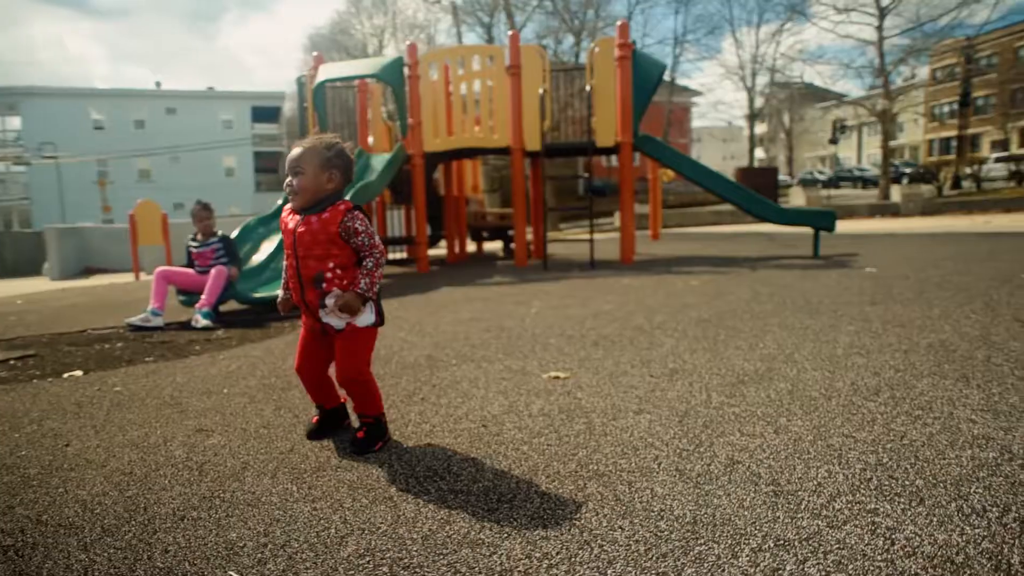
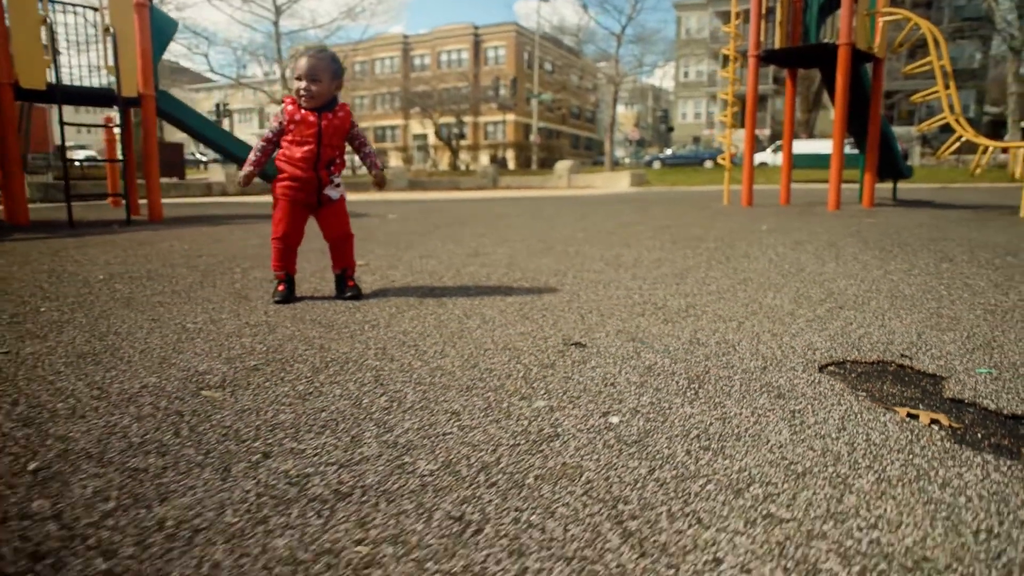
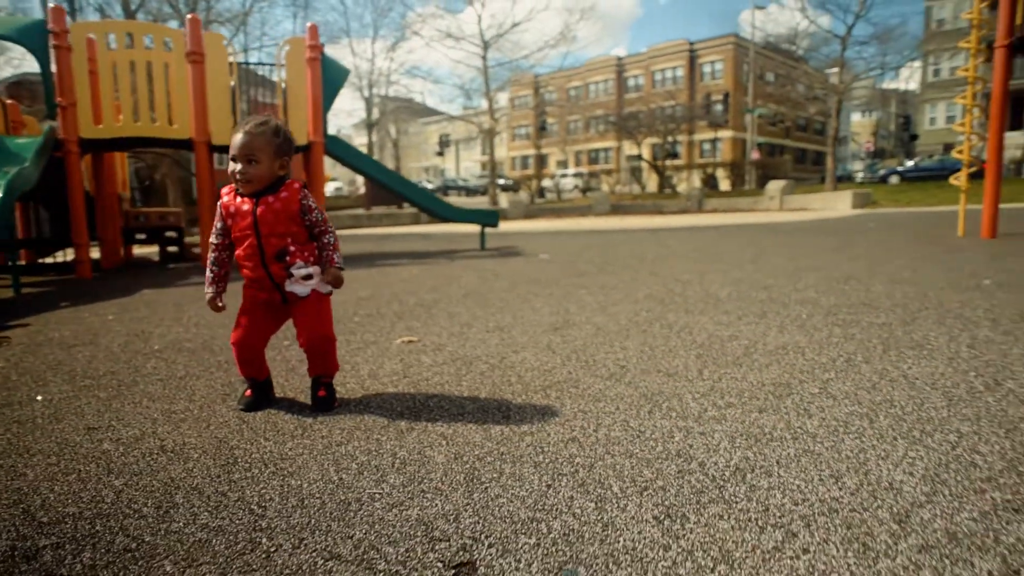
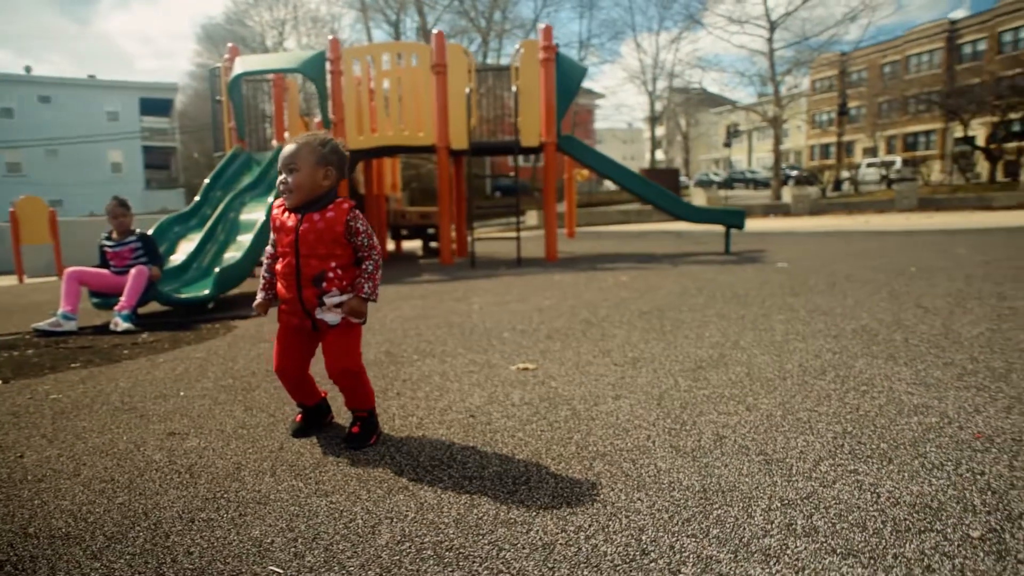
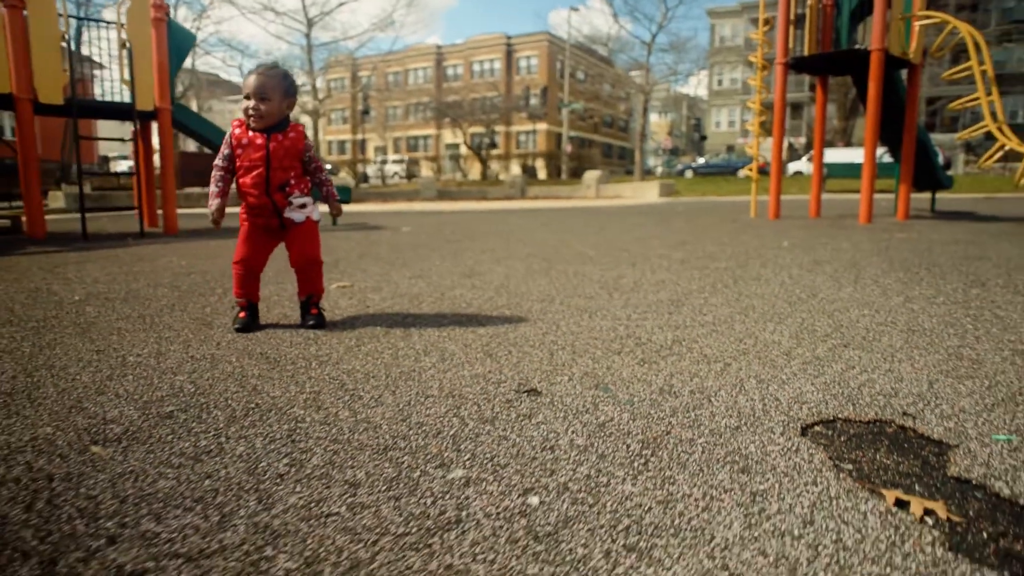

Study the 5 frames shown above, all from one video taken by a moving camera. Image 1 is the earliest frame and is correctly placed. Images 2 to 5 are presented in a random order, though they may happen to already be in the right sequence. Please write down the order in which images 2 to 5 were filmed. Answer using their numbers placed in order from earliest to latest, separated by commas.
4, 3, 5, 2
